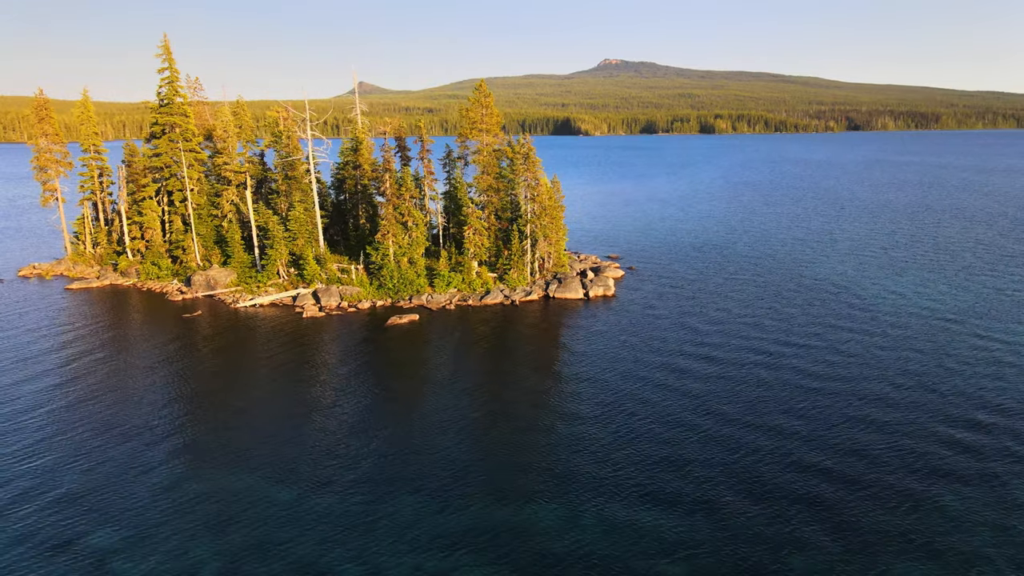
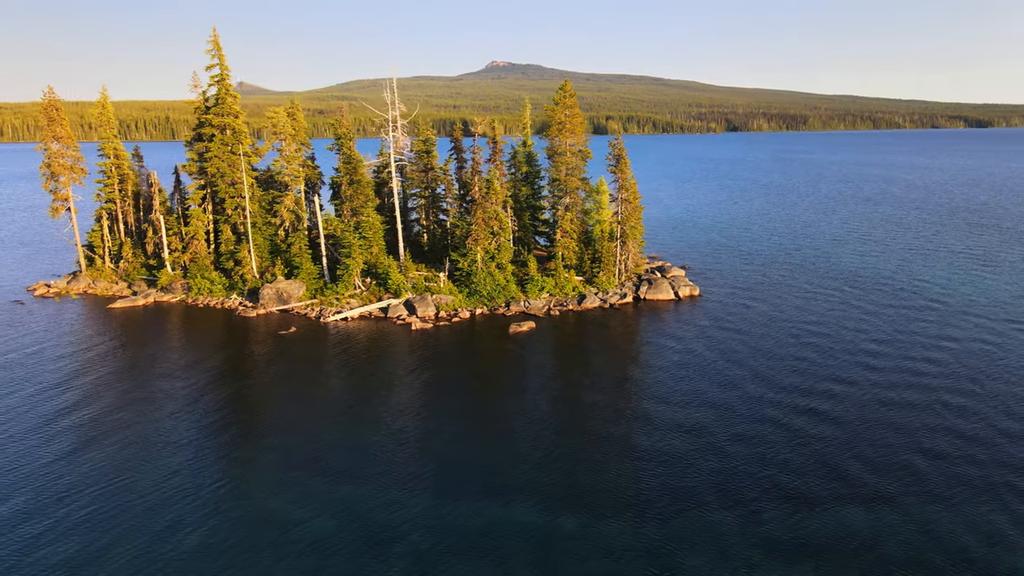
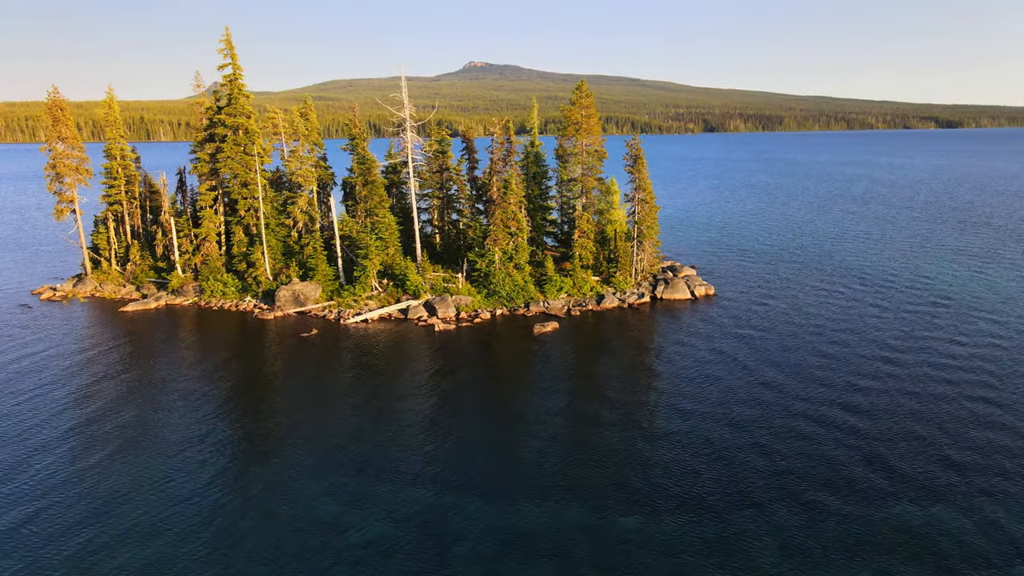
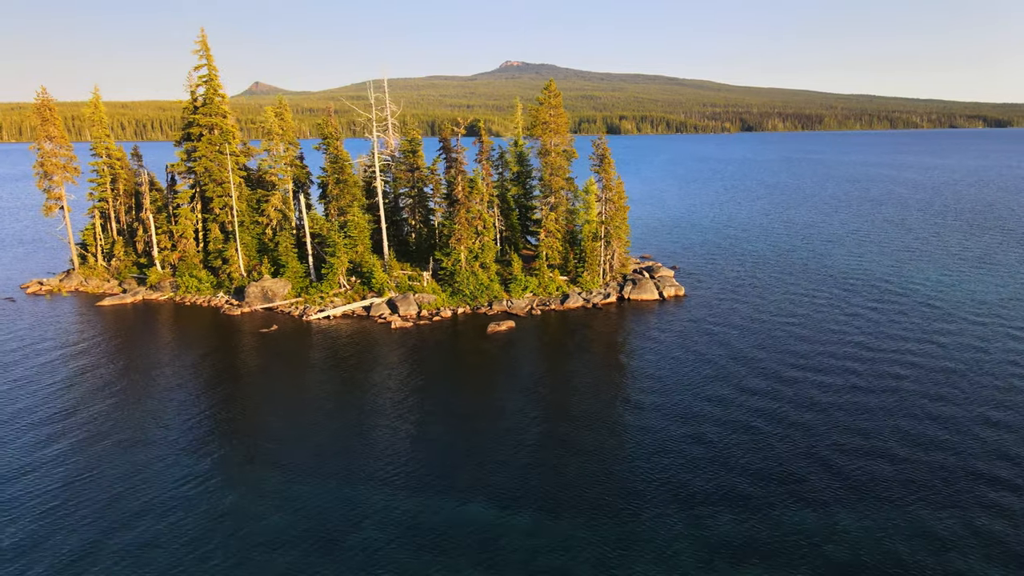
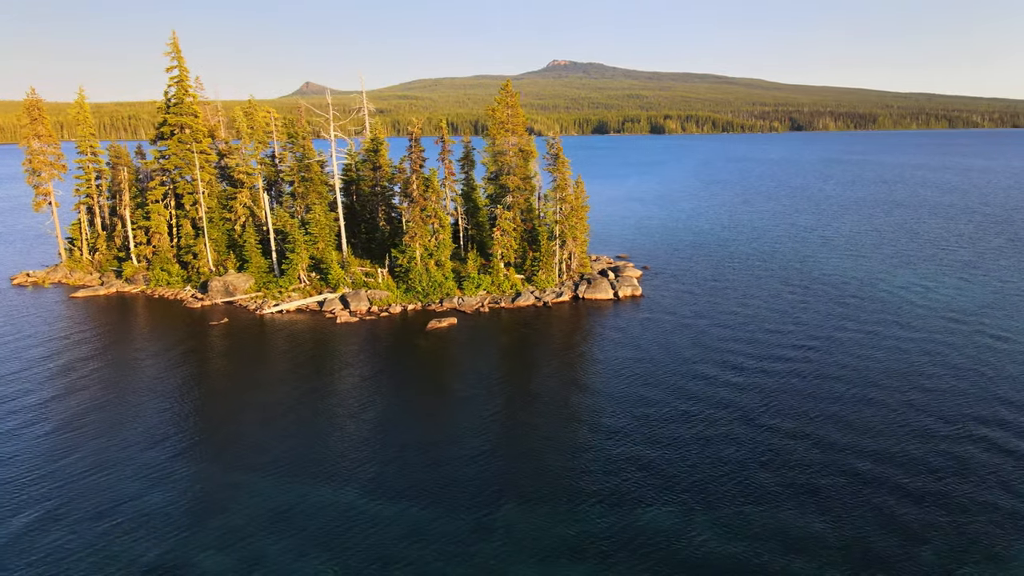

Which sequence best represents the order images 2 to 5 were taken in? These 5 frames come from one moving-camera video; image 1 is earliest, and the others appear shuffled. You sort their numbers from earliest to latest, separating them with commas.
5, 4, 2, 3
